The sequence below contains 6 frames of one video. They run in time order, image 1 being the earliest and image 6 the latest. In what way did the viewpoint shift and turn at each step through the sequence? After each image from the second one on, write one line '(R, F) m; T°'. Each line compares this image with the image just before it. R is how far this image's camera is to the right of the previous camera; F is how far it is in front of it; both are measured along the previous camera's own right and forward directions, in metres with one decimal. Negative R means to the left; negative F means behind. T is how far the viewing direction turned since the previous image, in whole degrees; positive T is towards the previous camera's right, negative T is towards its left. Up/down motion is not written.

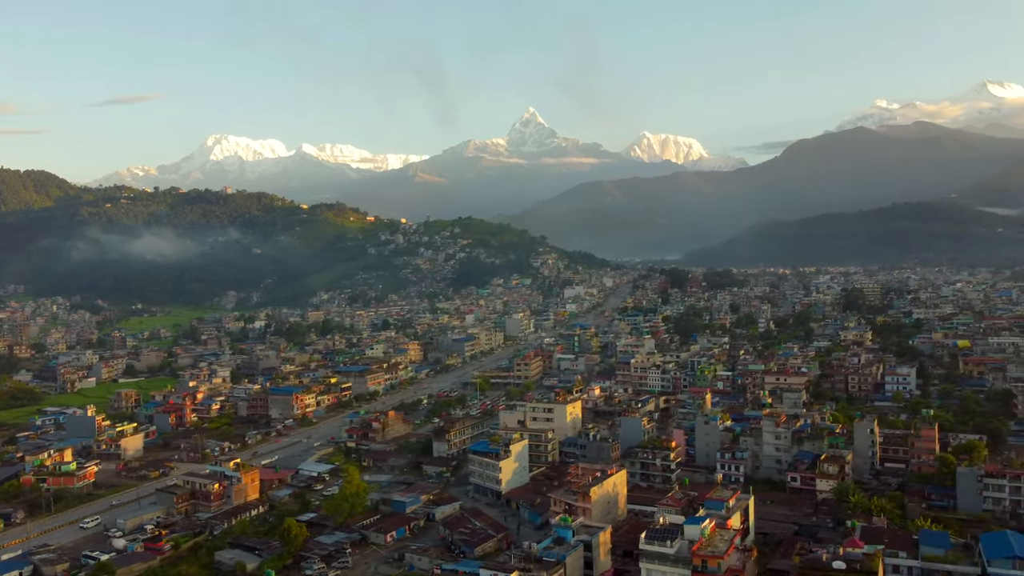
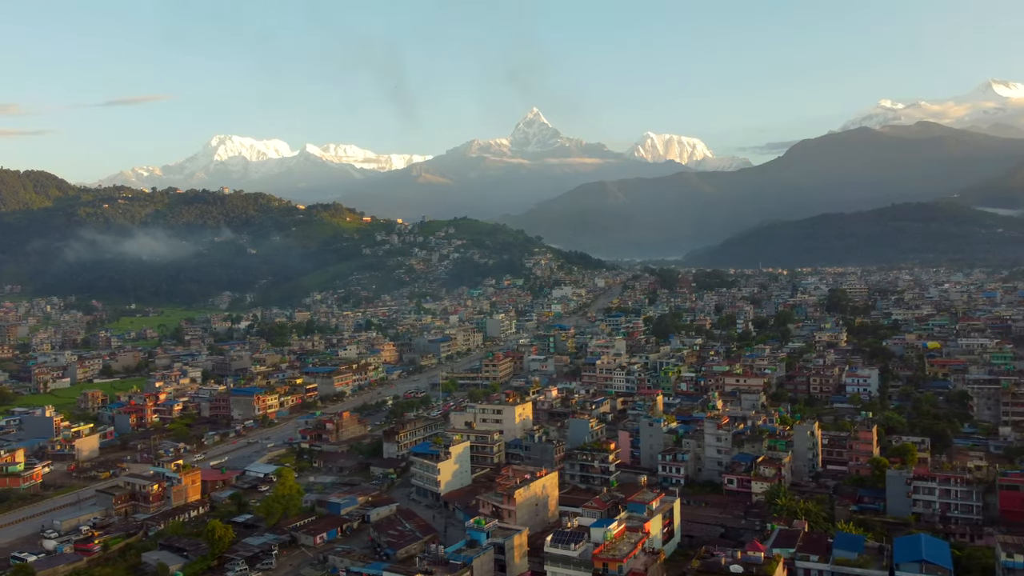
(+2.1, 0.0) m; 0°
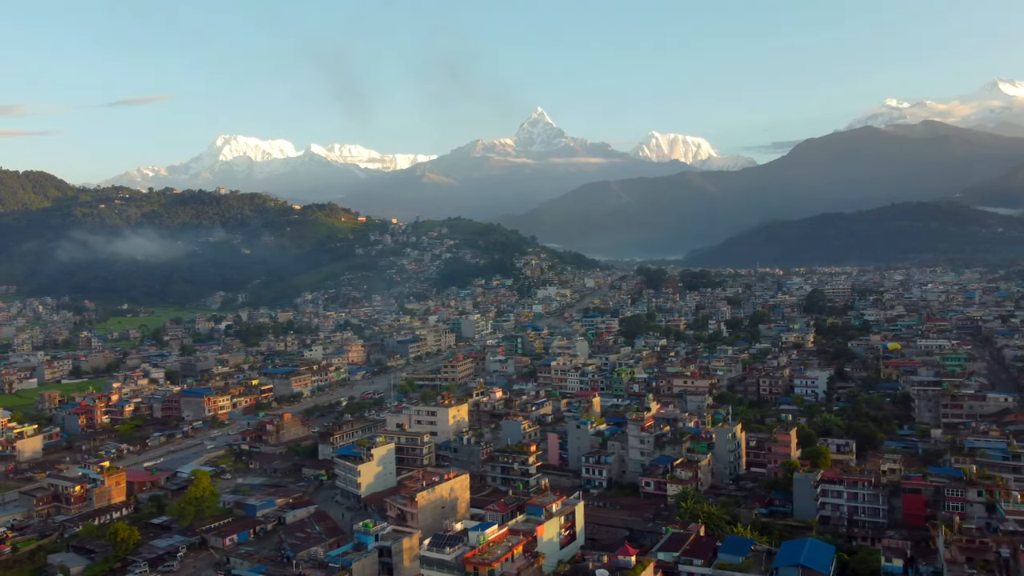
(+2.8, 0.0) m; 0°
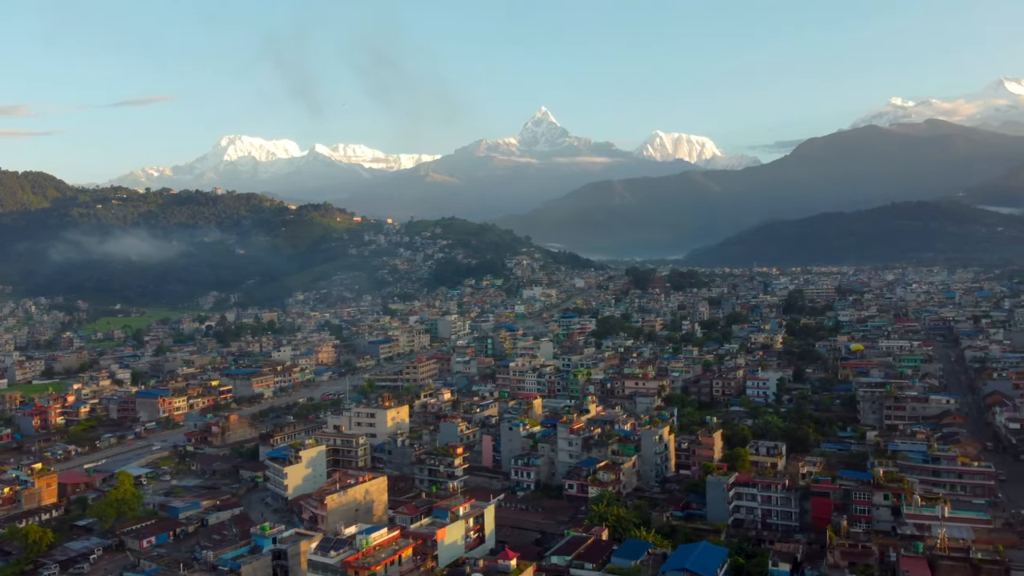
(+2.6, 0.0) m; 0°
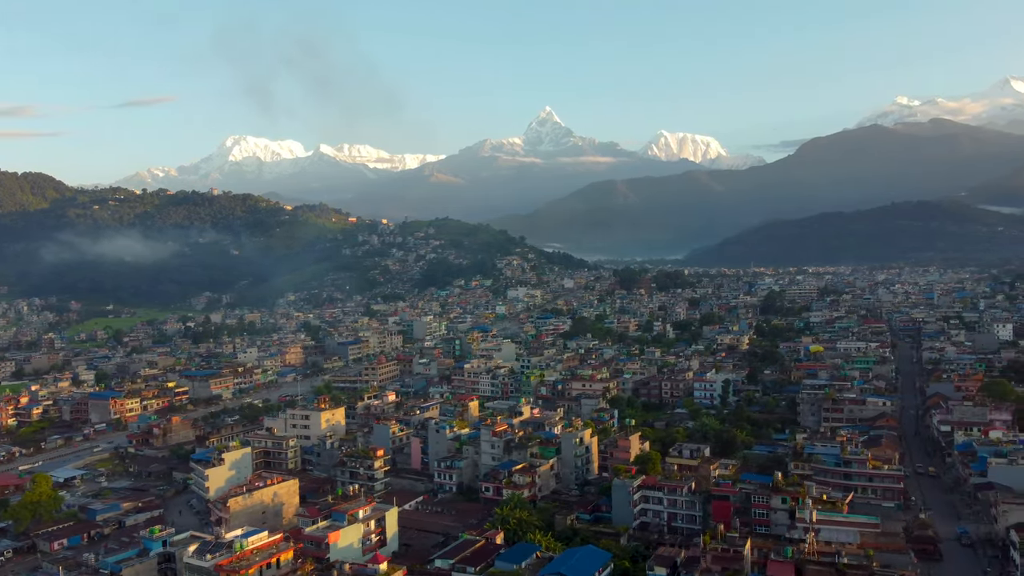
(+2.8, 0.0) m; 0°
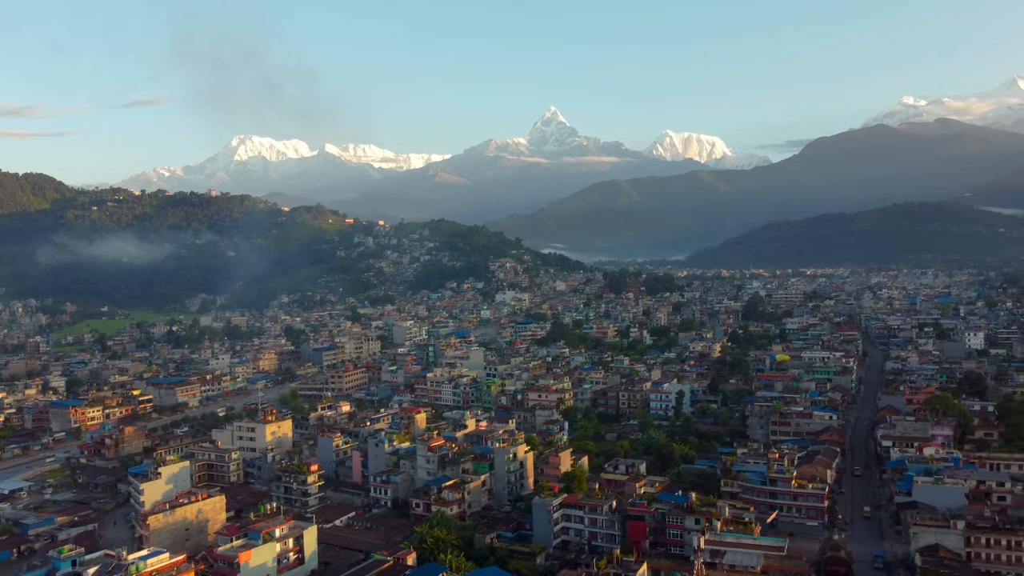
(+2.3, 0.0) m; 0°
